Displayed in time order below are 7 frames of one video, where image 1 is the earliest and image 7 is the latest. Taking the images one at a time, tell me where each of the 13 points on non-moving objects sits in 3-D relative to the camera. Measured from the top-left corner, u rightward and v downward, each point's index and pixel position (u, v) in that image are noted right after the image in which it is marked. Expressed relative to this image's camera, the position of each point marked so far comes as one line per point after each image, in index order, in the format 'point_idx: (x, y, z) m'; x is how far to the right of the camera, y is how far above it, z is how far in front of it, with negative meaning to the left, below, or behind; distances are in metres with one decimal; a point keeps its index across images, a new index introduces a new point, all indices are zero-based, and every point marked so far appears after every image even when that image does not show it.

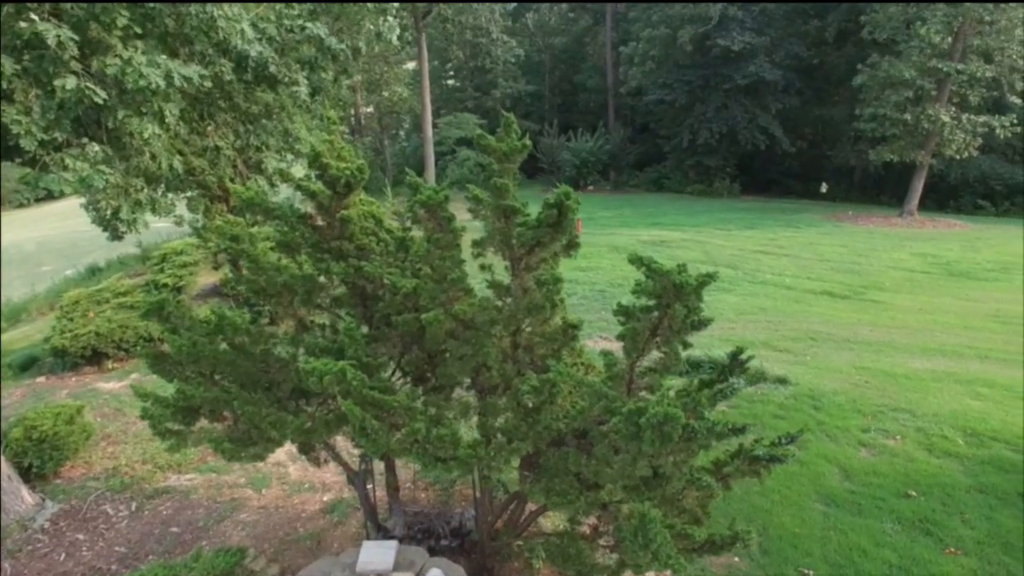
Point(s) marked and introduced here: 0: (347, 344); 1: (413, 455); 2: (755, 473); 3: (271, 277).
0: (-0.8, -0.3, +3.2) m
1: (-0.4, -0.7, +3.0) m
2: (+1.1, -0.9, +3.1) m
3: (-1.2, +0.1, +3.5) m
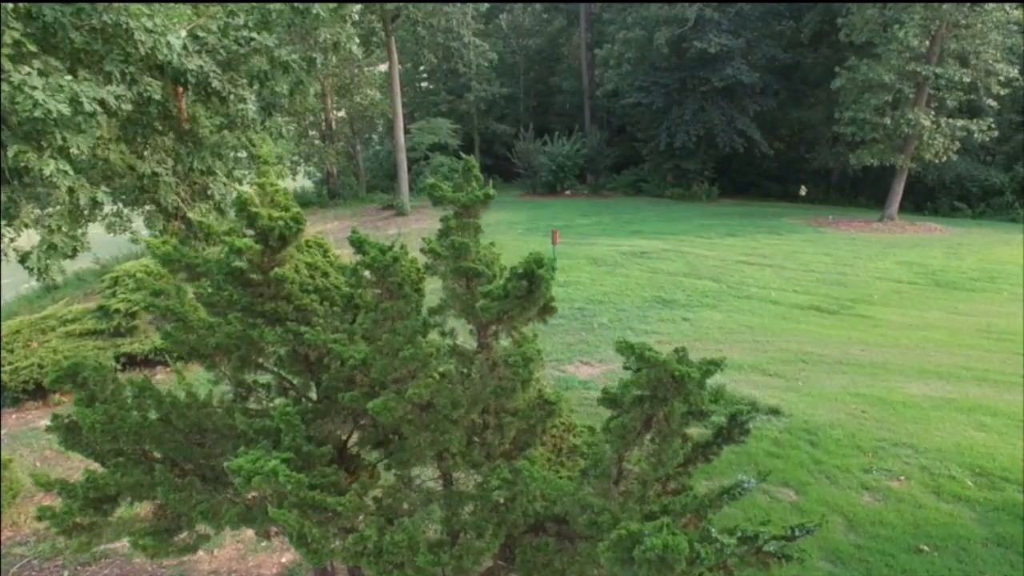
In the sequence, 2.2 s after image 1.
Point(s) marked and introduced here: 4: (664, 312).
0: (-0.9, -0.5, +2.7) m
1: (-0.6, -1.0, +2.5) m
2: (+1.0, -1.1, +2.7) m
3: (-1.4, -0.2, +2.9) m
4: (+2.0, -0.3, +9.1) m
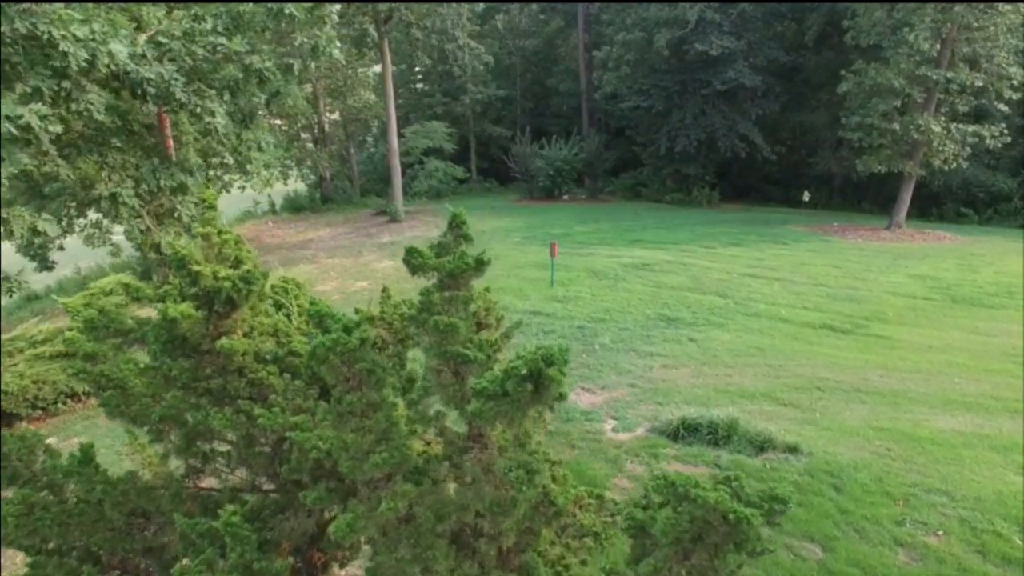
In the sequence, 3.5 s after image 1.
0: (-0.9, -0.8, +2.2) m
1: (-0.6, -1.3, +2.0) m
2: (+1.0, -1.4, +2.2) m
3: (-1.4, -0.5, +2.5) m
4: (+2.0, -0.5, +8.6) m
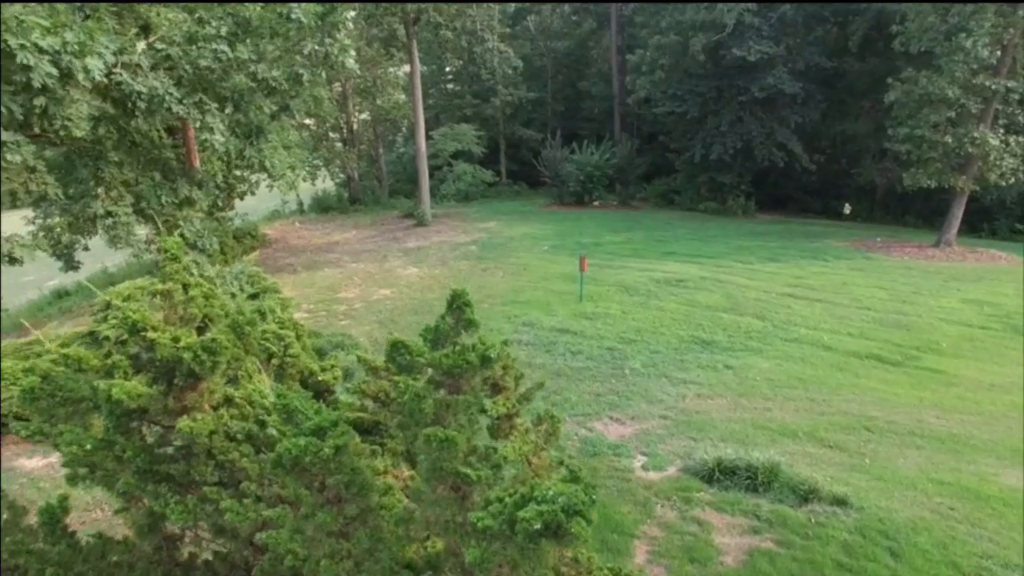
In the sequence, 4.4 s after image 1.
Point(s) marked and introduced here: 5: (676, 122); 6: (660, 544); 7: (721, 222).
0: (-0.9, -1.0, +1.8) m
1: (-0.5, -1.5, +1.6) m
2: (+1.0, -1.6, +1.8) m
3: (-1.3, -0.7, +2.1) m
4: (+2.3, -0.8, +8.1) m
5: (+4.5, +4.5, +18.3) m
6: (+1.1, -1.8, +4.8) m
7: (+5.0, +1.6, +16.1) m
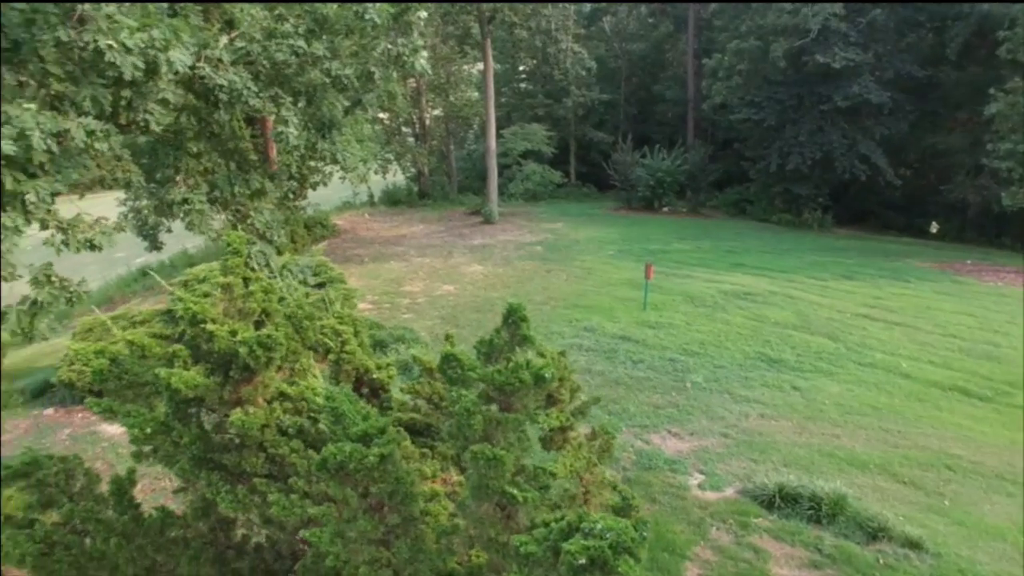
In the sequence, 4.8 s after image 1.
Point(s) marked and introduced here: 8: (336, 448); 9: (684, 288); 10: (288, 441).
0: (-0.8, -1.0, +1.8) m
1: (-0.5, -1.5, +1.6) m
2: (+1.1, -1.7, +1.6) m
3: (-1.2, -0.6, +2.1) m
4: (+3.0, -1.0, +7.8) m
5: (+6.4, +4.2, +17.7) m
6: (+1.4, -1.9, +4.6) m
7: (+6.6, +1.2, +15.5) m
8: (-0.7, -0.6, +2.5) m
9: (+2.7, 0.0, +10.5) m
10: (-0.8, -0.5, +2.4) m
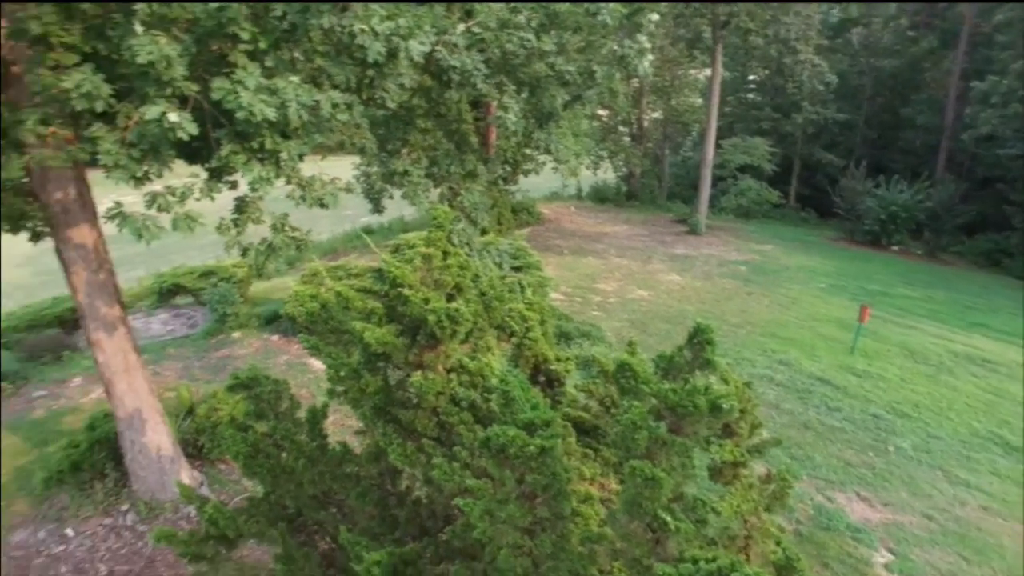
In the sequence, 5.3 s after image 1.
0: (-0.4, -0.9, +2.0) m
1: (-0.3, -1.4, +1.7) m
2: (+1.2, -1.9, +1.3) m
3: (-0.6, -0.5, +2.4) m
4: (+4.8, -1.7, +6.7) m
5: (+11.7, +2.6, +15.1) m
6: (+2.2, -2.2, +4.0) m
7: (+10.7, -0.3, +13.0) m
8: (0.0, -0.5, +2.6) m
9: (+5.5, -0.7, +9.3) m
10: (-0.2, -0.5, +2.5) m
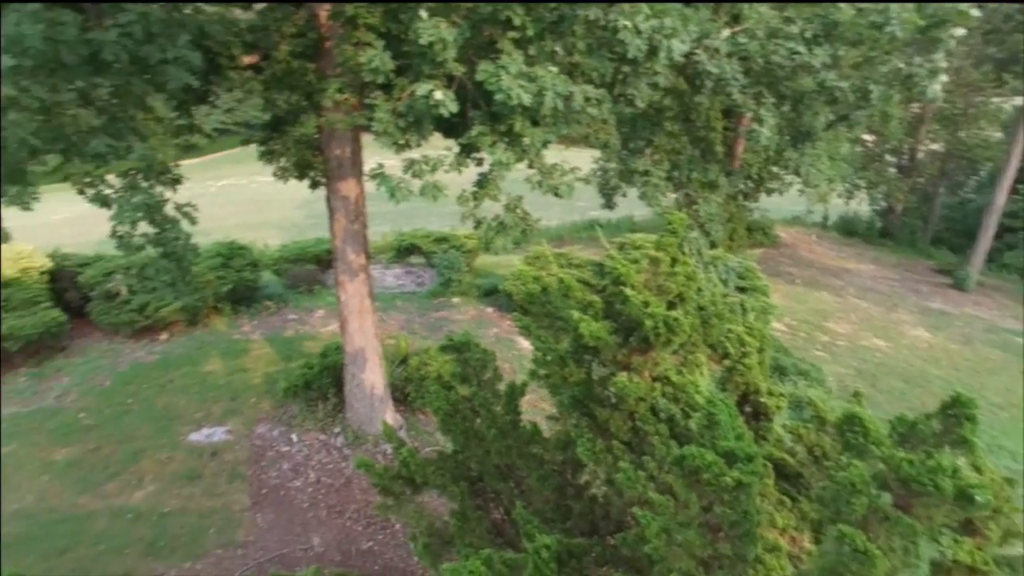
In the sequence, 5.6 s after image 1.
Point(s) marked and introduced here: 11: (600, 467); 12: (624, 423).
0: (+0.1, -0.8, +2.0) m
1: (0.0, -1.4, +1.7) m
2: (+1.1, -2.1, +0.9) m
3: (+0.1, -0.4, +2.4) m
4: (+6.2, -2.7, +5.0) m
5: (+16.0, -0.1, +10.8) m
6: (+2.9, -2.7, +3.2) m
7: (+13.9, -2.7, +9.2) m
8: (+0.7, -0.6, +2.5) m
9: (+7.8, -2.0, +7.3) m
10: (+0.5, -0.5, +2.4) m
11: (+0.3, -0.7, +2.6) m
12: (+0.4, -0.5, +2.5) m
